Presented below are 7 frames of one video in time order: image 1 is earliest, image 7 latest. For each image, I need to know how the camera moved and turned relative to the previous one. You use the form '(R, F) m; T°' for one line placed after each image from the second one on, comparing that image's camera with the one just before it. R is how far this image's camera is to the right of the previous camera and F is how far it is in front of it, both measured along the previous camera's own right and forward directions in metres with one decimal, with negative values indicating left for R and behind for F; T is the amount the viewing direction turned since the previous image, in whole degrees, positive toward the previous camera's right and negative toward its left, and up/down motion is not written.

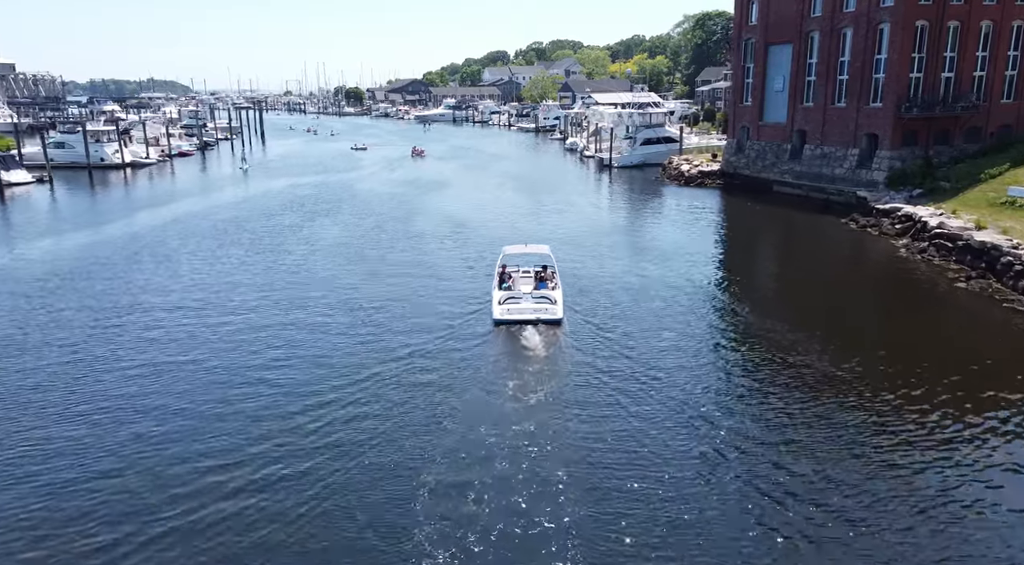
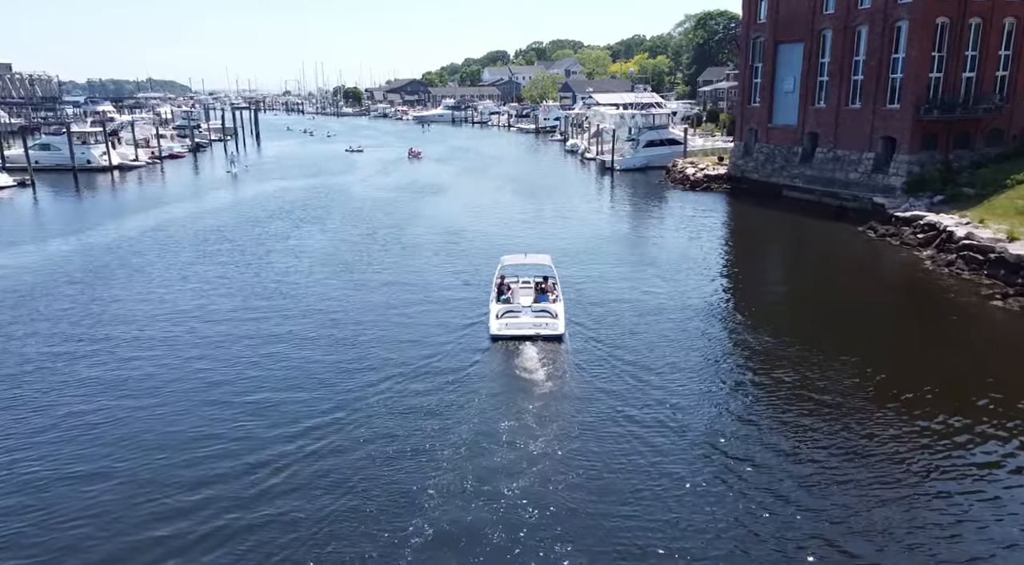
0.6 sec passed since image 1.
(+0.1, +2.1) m; 0°
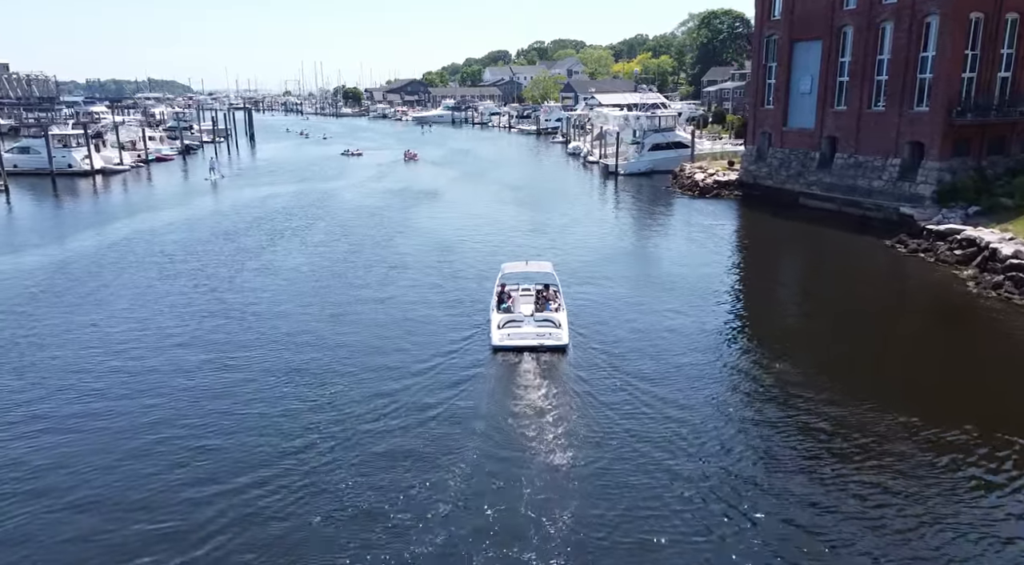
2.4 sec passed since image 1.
(+0.2, +3.0) m; 0°
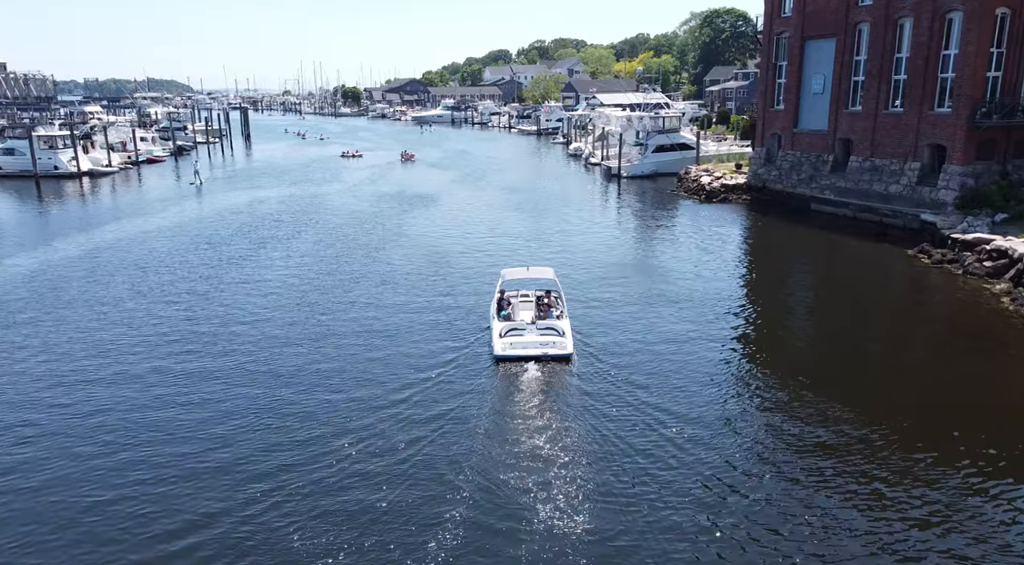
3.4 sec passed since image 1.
(+0.1, +2.0) m; 0°
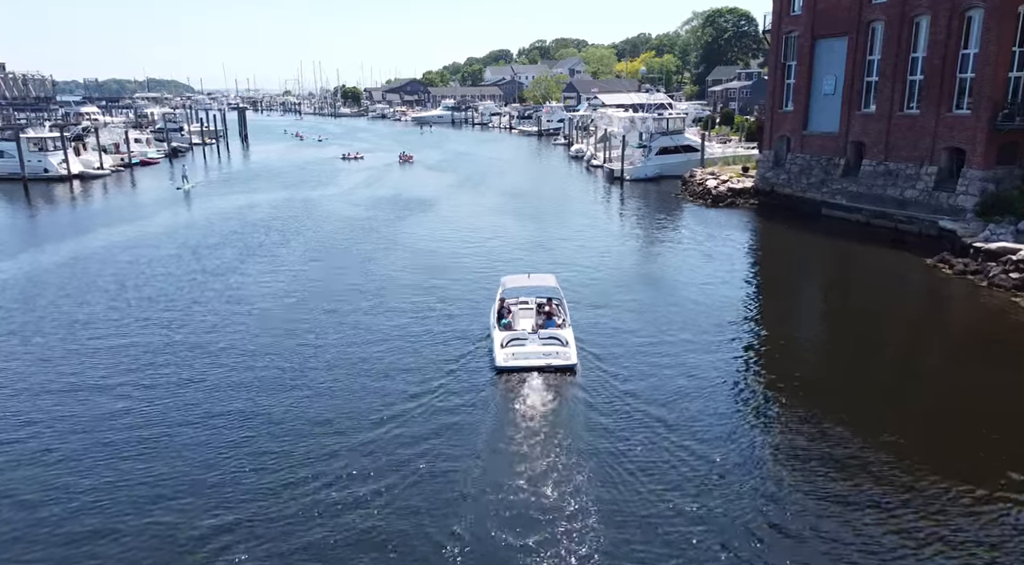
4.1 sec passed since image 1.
(+0.1, +1.5) m; 0°
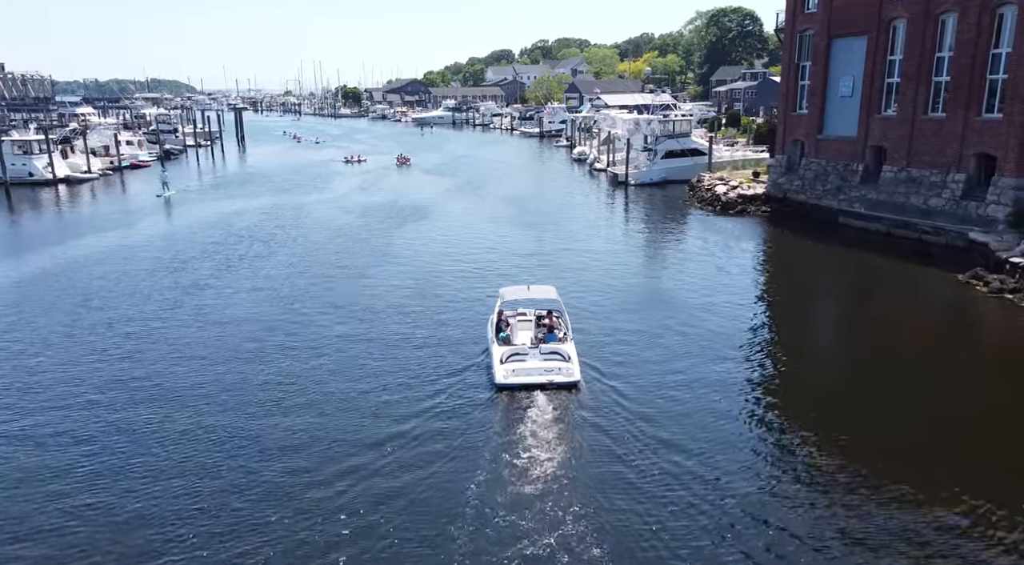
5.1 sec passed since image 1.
(+0.1, +2.2) m; 0°
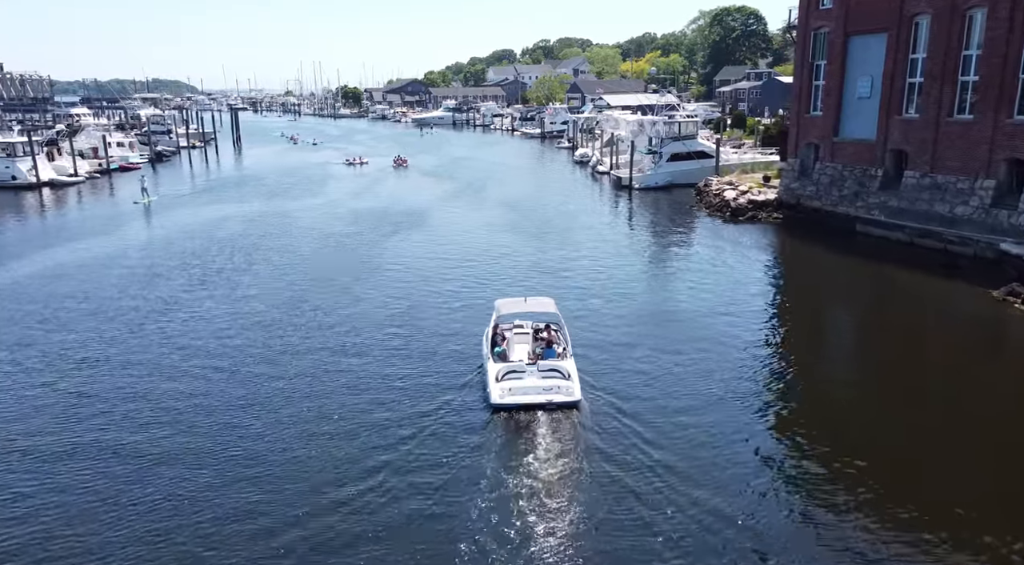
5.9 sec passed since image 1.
(+0.1, +2.1) m; 0°
